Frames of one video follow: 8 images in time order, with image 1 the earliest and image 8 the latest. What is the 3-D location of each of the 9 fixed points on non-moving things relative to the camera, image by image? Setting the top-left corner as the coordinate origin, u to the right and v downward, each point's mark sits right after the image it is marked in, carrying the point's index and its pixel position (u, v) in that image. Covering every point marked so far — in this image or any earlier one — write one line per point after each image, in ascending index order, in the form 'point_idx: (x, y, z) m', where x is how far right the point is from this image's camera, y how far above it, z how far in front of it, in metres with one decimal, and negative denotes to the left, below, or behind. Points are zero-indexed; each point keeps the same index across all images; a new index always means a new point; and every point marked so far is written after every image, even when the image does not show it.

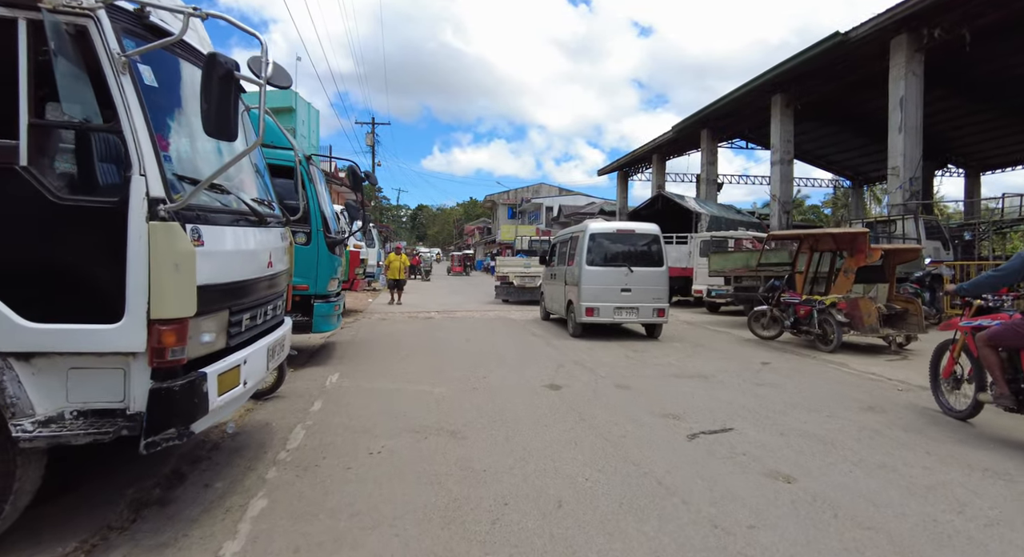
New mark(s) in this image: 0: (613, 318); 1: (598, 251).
0: (+1.8, -0.8, +8.8) m
1: (+1.6, +0.5, +8.9) m
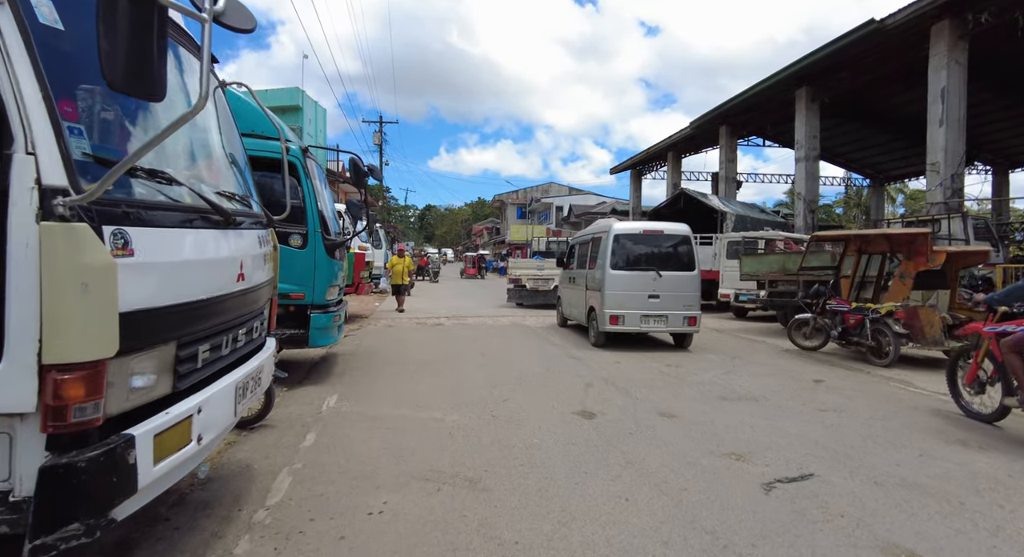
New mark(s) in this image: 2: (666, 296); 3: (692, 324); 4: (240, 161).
0: (+2.1, -0.8, +8.0) m
1: (+1.9, +0.4, +8.1) m
2: (+2.6, -0.3, +8.0) m
3: (+3.0, -0.8, +8.1) m
4: (-2.1, +0.9, +3.6) m
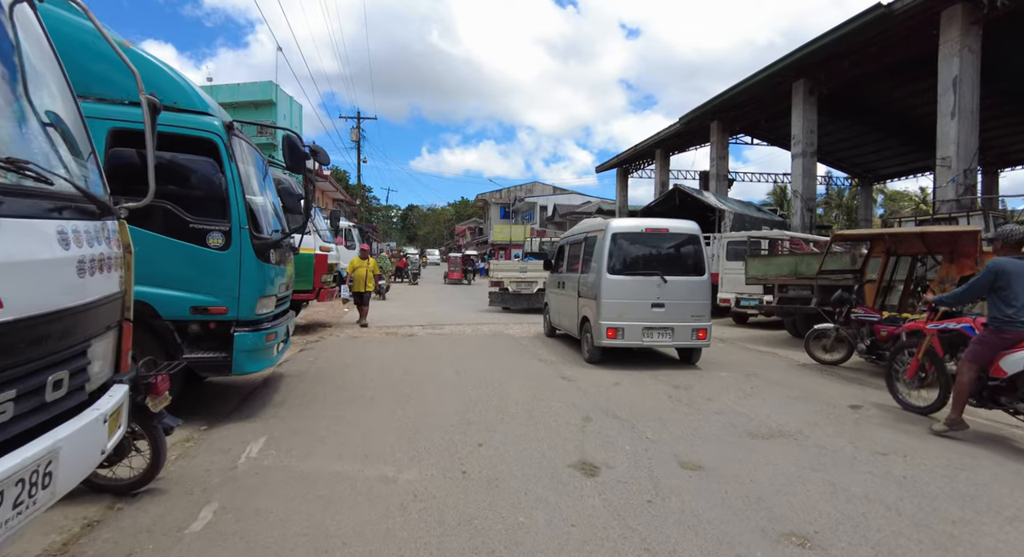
0: (+1.9, -0.9, +6.9) m
1: (+1.6, +0.3, +7.0) m
2: (+2.3, -0.4, +7.0) m
3: (+2.8, -0.9, +7.0) m
4: (-2.2, +0.8, +2.4) m
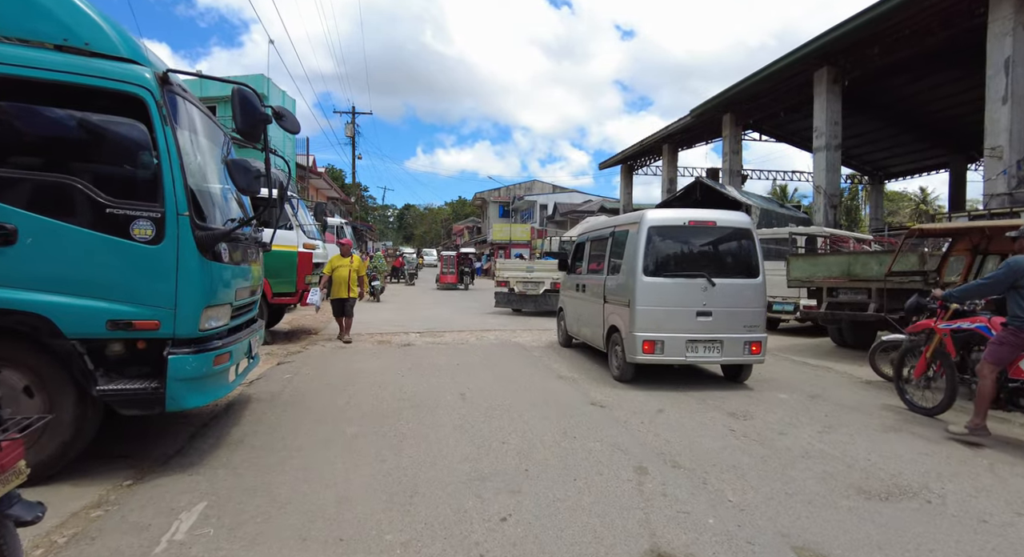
0: (+2.1, -1.0, +5.7) m
1: (+1.8, +0.3, +5.8) m
2: (+2.5, -0.4, +5.8) m
3: (+2.9, -0.9, +5.9) m
4: (-2.0, +0.7, +1.2) m
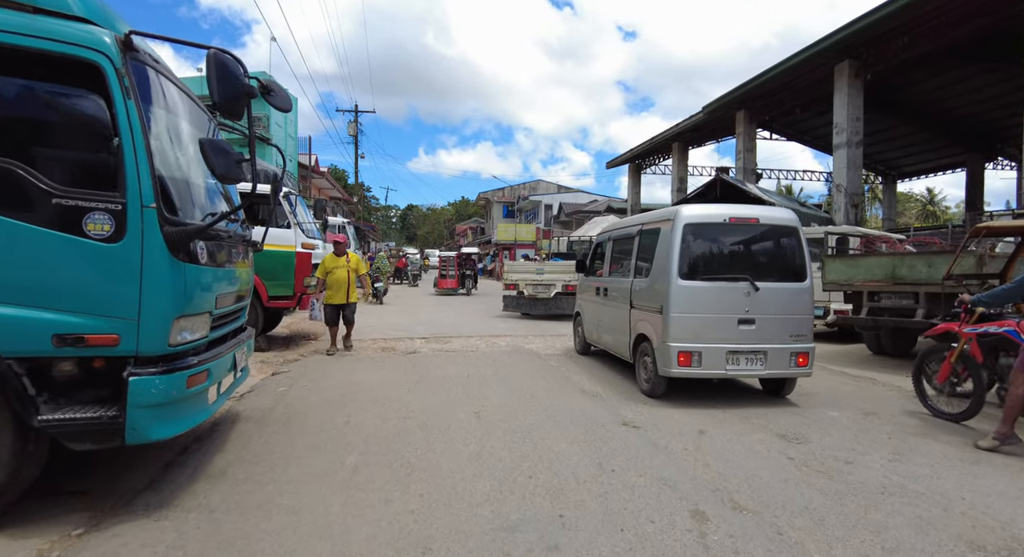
0: (+2.3, -1.0, +5.1) m
1: (+2.0, +0.2, +5.2) m
2: (+2.7, -0.5, +5.2) m
3: (+3.1, -0.9, +5.3) m
4: (-1.8, +0.7, +0.7) m
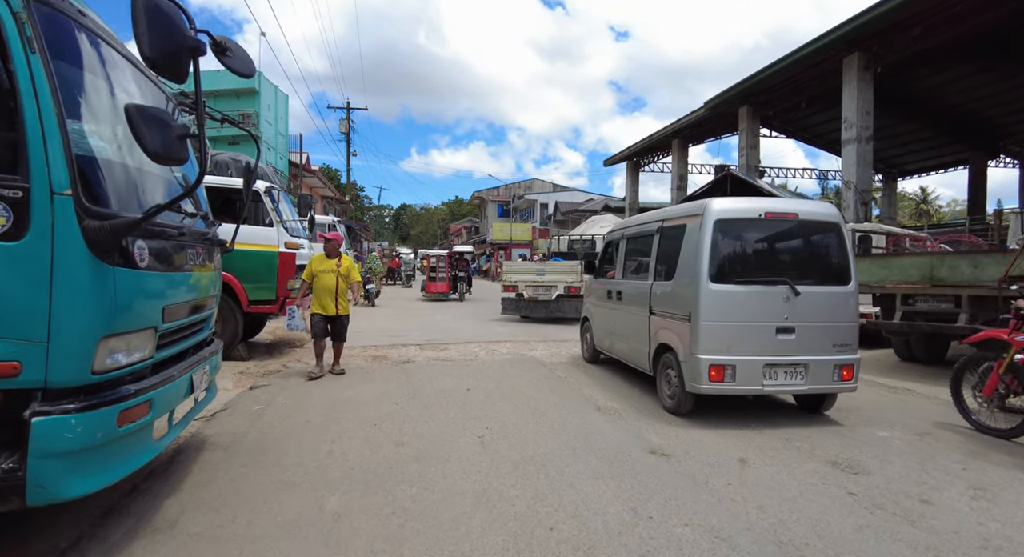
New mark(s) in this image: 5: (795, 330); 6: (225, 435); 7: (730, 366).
0: (+2.3, -1.0, +4.5) m
1: (+2.1, +0.2, +4.6) m
2: (+2.8, -0.5, +4.6) m
3: (+3.2, -1.0, +4.7) m
4: (-1.7, +0.7, 0.0) m
5: (+2.7, -0.5, +4.6) m
6: (-2.6, -1.4, +4.3) m
7: (+2.0, -0.8, +4.5) m
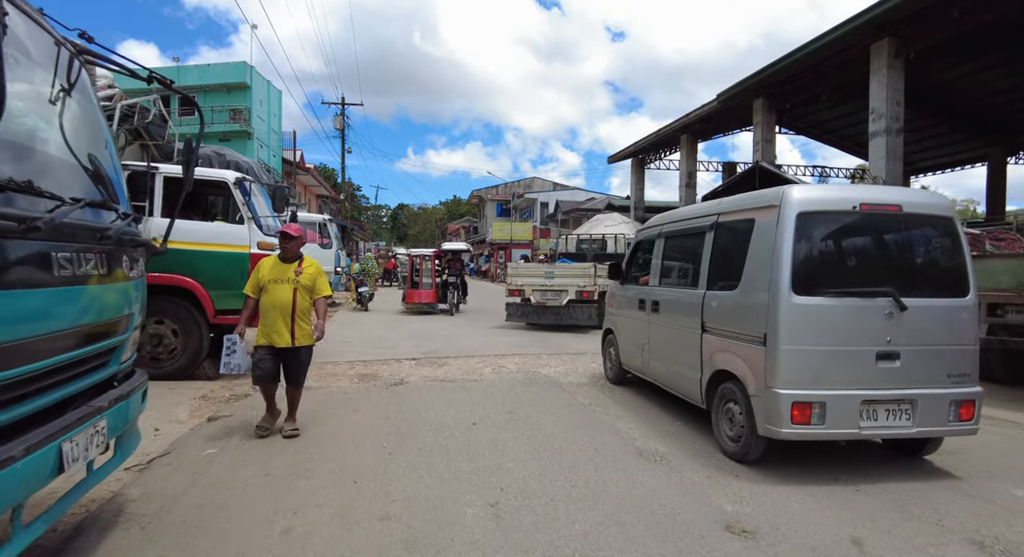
0: (+2.5, -1.1, +3.5) m
1: (+2.2, +0.1, +3.6) m
2: (+2.9, -0.6, +3.5) m
3: (+3.4, -1.0, +3.6) m
4: (-1.5, +0.6, -1.1) m
5: (+2.8, -0.6, +3.5) m
6: (-2.4, -1.5, +3.2) m
7: (+2.2, -0.9, +3.4) m
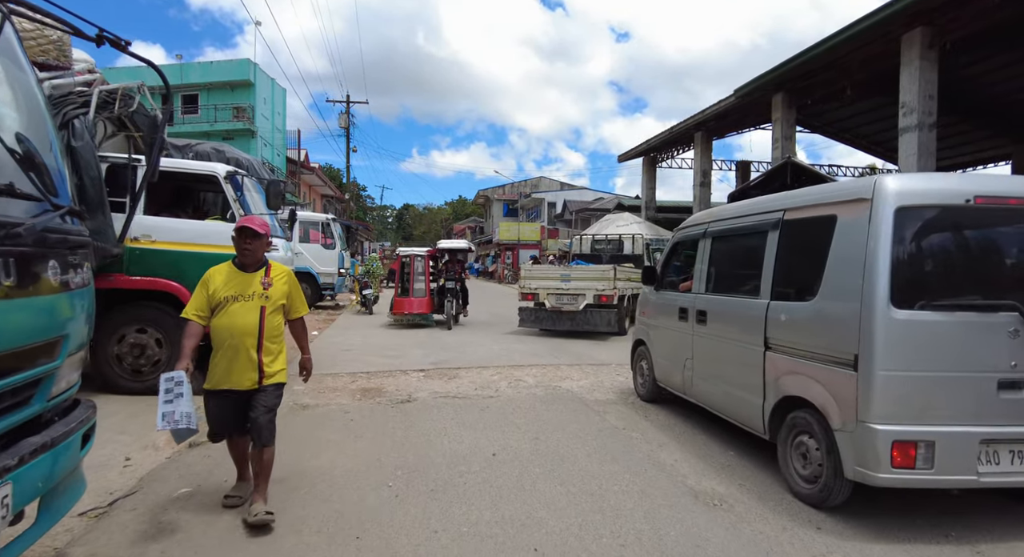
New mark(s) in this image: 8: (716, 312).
0: (+2.7, -1.2, +2.8) m
1: (+2.5, +0.1, +2.9) m
2: (+3.1, -0.6, +2.9) m
3: (+3.6, -1.1, +2.9) m
4: (-1.3, +0.6, -1.7) m
5: (+3.0, -0.6, +2.8) m
6: (-2.2, -1.5, +2.6) m
7: (+2.4, -0.9, +2.8) m
8: (+1.8, -0.3, +4.2) m
